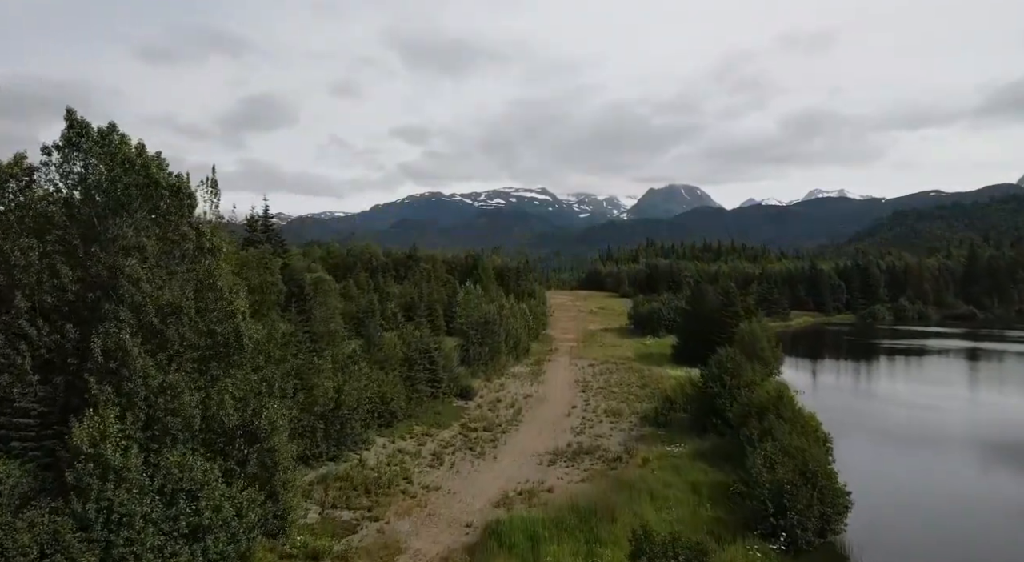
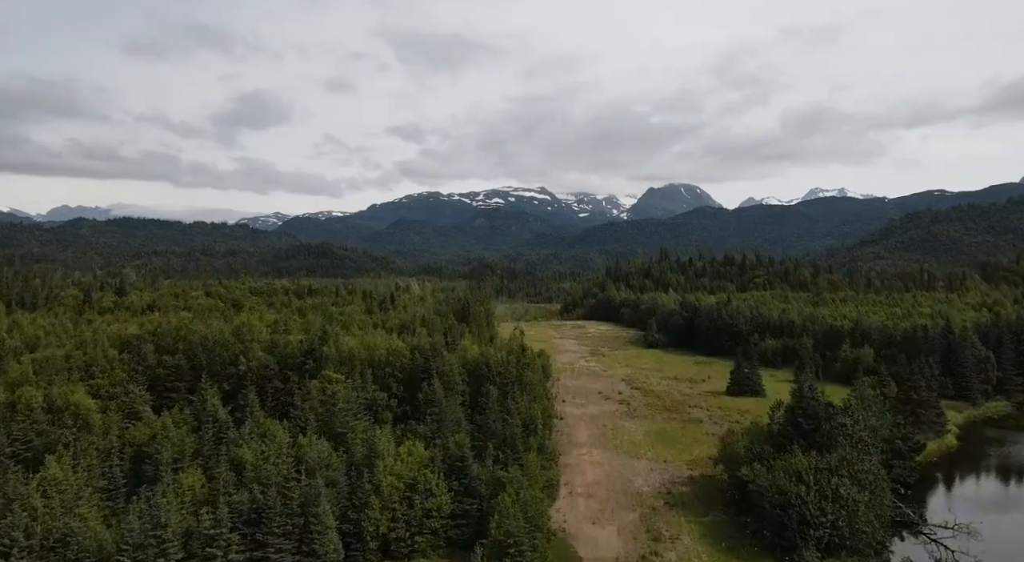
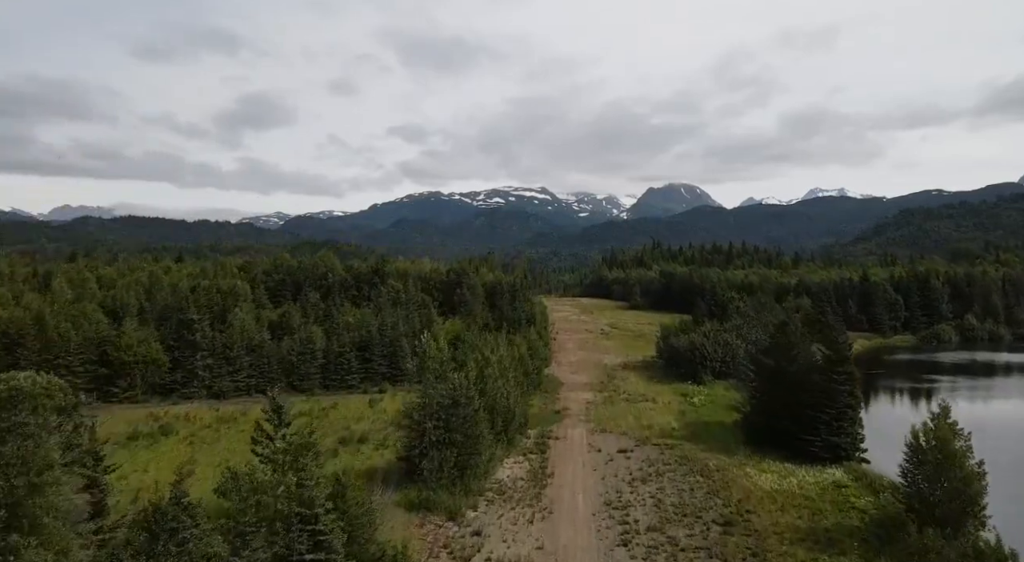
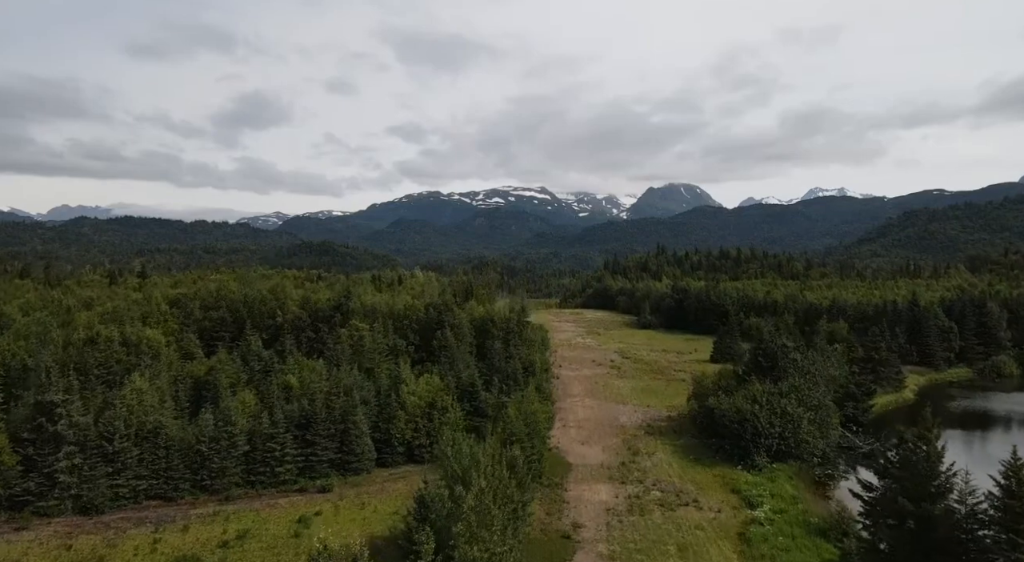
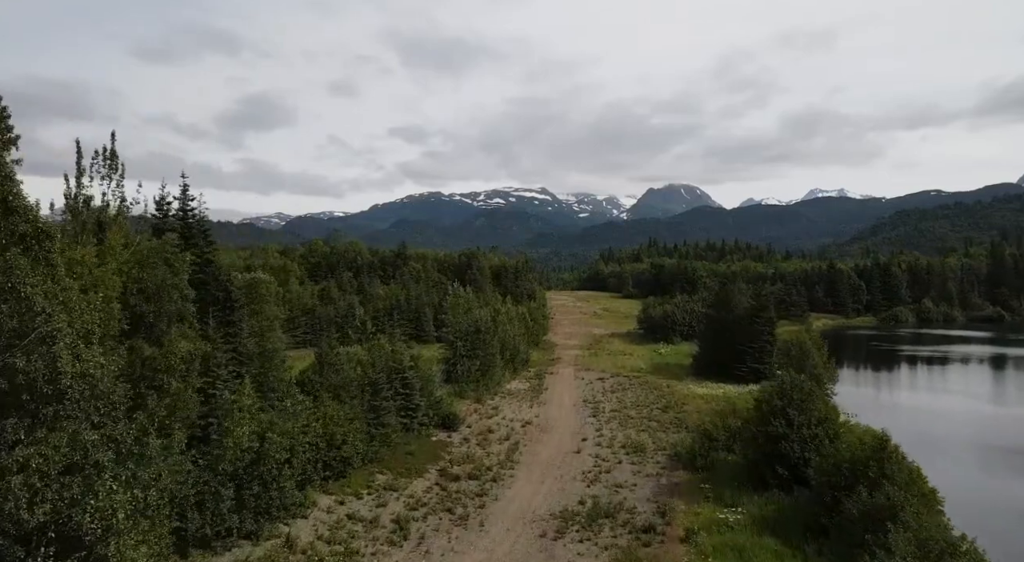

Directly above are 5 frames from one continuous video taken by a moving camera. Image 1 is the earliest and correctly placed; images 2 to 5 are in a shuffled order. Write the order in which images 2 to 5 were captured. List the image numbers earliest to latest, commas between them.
5, 3, 4, 2
